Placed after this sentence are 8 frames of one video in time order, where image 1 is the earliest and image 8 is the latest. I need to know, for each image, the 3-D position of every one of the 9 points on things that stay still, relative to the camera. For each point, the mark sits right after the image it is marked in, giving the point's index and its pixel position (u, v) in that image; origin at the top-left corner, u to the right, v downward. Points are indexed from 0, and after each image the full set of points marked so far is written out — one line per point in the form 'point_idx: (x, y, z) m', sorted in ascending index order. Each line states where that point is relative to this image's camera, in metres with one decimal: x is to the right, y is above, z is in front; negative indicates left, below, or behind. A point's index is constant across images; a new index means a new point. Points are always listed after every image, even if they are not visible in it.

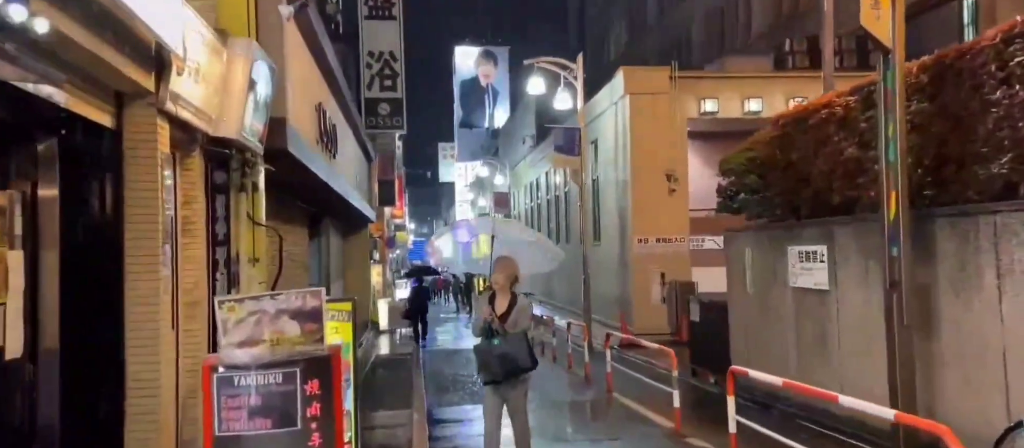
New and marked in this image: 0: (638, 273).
0: (+3.2, -1.2, +19.6) m
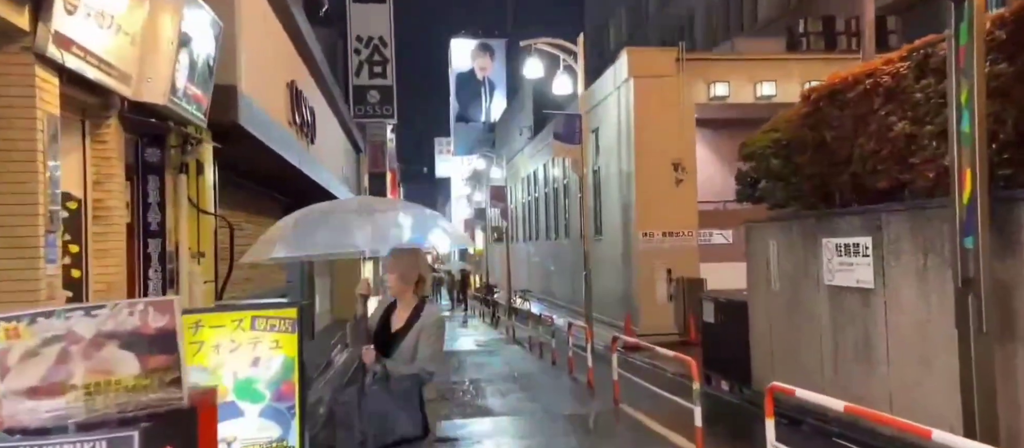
0: (+3.1, -1.1, +18.3) m
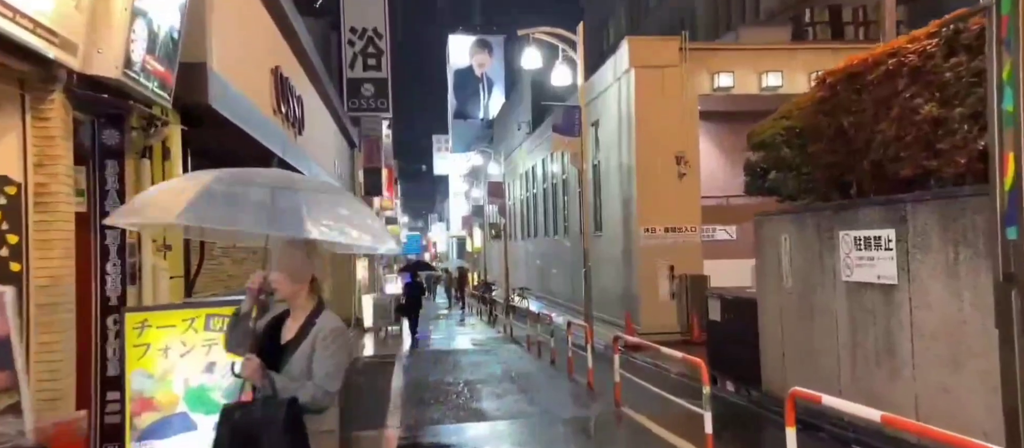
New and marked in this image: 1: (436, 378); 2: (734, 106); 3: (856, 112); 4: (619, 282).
0: (+3.0, -1.0, +17.7) m
1: (-1.4, -2.8, +14.2) m
2: (+5.5, +3.0, +19.3) m
3: (+3.7, +1.2, +8.4) m
4: (+2.7, -1.4, +19.1) m
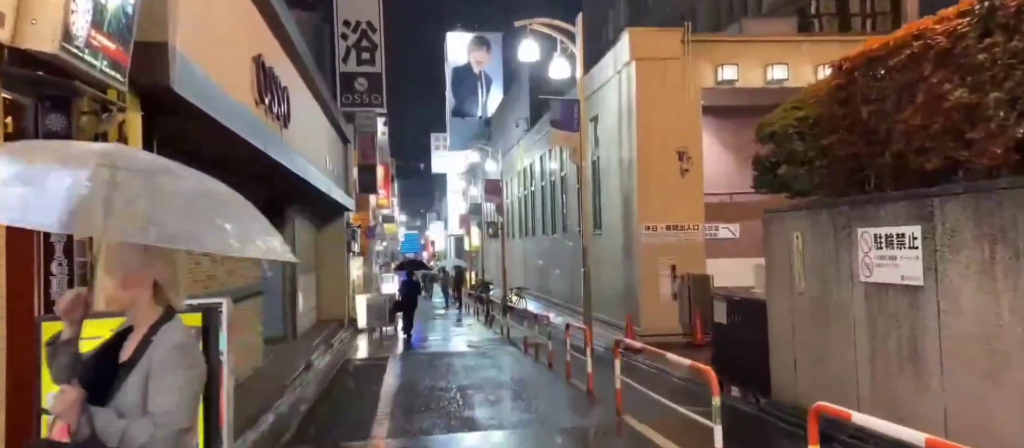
0: (+2.9, -0.9, +17.1) m
1: (-1.5, -2.8, +13.6) m
2: (+5.5, +3.0, +18.7) m
3: (+3.7, +1.3, +7.8) m
4: (+2.6, -1.4, +18.5) m
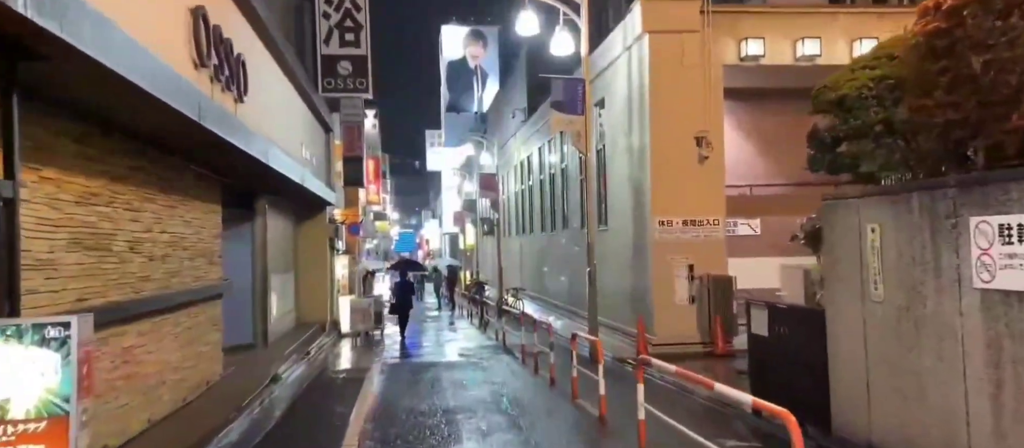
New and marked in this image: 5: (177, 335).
0: (+2.9, -0.8, +15.2) m
1: (-1.5, -2.7, +11.6) m
2: (+5.4, +3.1, +16.7) m
3: (+3.6, +1.3, +5.8) m
4: (+2.5, -1.3, +16.6) m
5: (-4.7, -1.6, +10.9) m
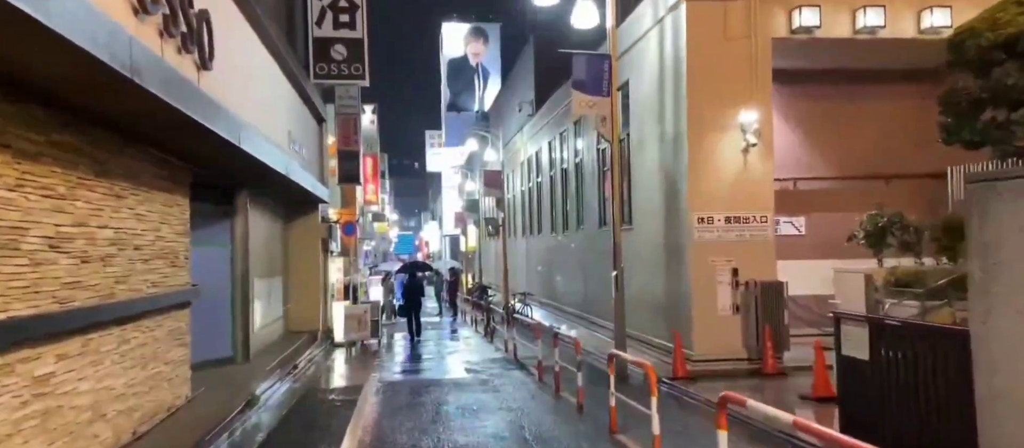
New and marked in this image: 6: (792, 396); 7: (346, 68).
0: (+3.2, -0.8, +13.1) m
1: (-1.3, -2.6, +9.6) m
2: (+5.7, +3.2, +14.7) m
3: (+3.9, +1.4, +3.8) m
4: (+2.8, -1.2, +14.5) m
5: (-4.5, -1.5, +8.8) m
6: (+4.1, -2.5, +11.2) m
7: (-4.0, +3.8, +18.8) m
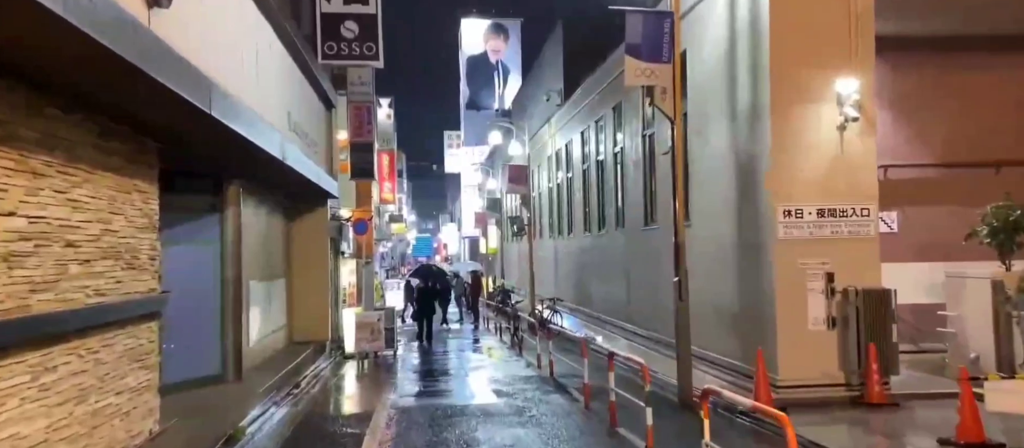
0: (+3.7, -0.7, +10.6) m
1: (-0.8, -2.5, +7.2) m
2: (+6.3, +3.2, +12.1) m
3: (+4.3, +1.5, +1.3) m
4: (+3.4, -1.2, +12.0) m
5: (-4.0, -1.4, +6.5) m
6: (+4.6, -2.4, +8.7) m
7: (-3.3, +3.9, +16.5) m
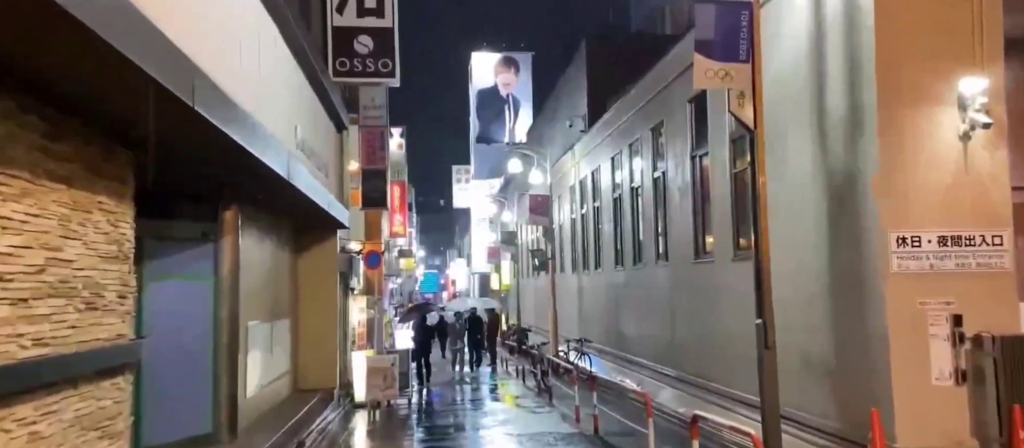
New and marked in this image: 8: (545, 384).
0: (+4.3, -1.0, +8.6) m
1: (-0.2, -2.7, +5.1) m
2: (+6.9, +2.8, +10.3) m
3: (+4.8, +1.6, -0.6) m
4: (+4.0, -1.6, +10.0) m
5: (-3.4, -1.5, +4.5) m
6: (+5.2, -2.7, +6.6) m
7: (-2.7, +3.3, +14.8) m
8: (+0.8, -4.0, +19.4) m
